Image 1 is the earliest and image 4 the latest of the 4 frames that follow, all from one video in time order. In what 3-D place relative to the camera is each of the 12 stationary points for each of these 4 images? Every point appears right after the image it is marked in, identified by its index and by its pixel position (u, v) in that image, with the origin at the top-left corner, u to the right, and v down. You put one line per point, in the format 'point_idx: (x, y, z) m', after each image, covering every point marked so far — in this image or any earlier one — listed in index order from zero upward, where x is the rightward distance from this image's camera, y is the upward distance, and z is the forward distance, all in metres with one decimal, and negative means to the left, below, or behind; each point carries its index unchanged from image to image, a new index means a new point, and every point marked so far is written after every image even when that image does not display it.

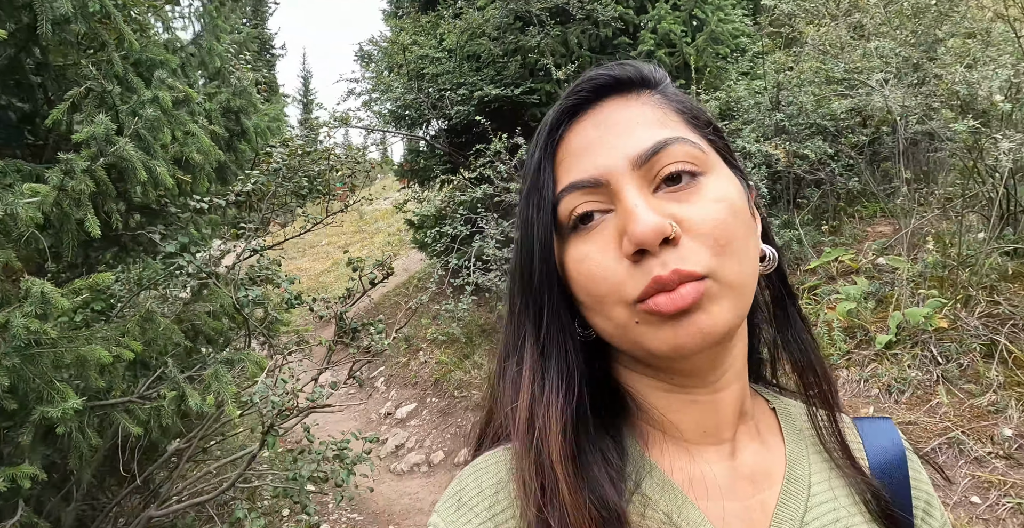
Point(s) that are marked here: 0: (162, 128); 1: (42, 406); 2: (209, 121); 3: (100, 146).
0: (-1.4, +0.5, +2.4) m
1: (-1.5, -0.4, +2.1) m
2: (-1.6, +0.8, +3.2) m
3: (-1.5, +0.4, +2.3) m
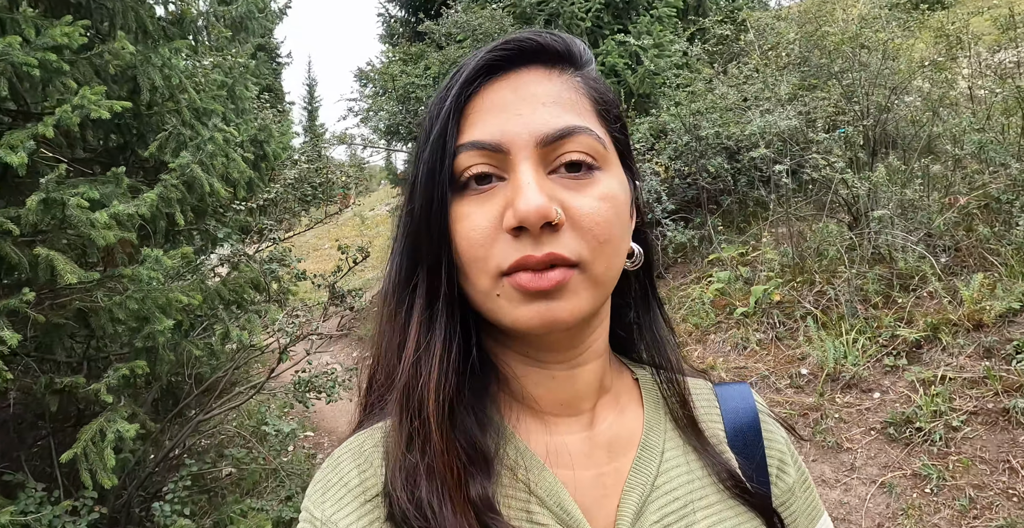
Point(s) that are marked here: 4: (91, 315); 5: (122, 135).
0: (-1.8, +0.6, +3.7) m
1: (-1.9, -0.3, +3.3) m
2: (-1.9, +0.9, +4.4) m
3: (-1.9, +0.5, +3.5) m
4: (-2.1, -0.2, +3.1) m
5: (-2.3, +0.8, +3.7) m
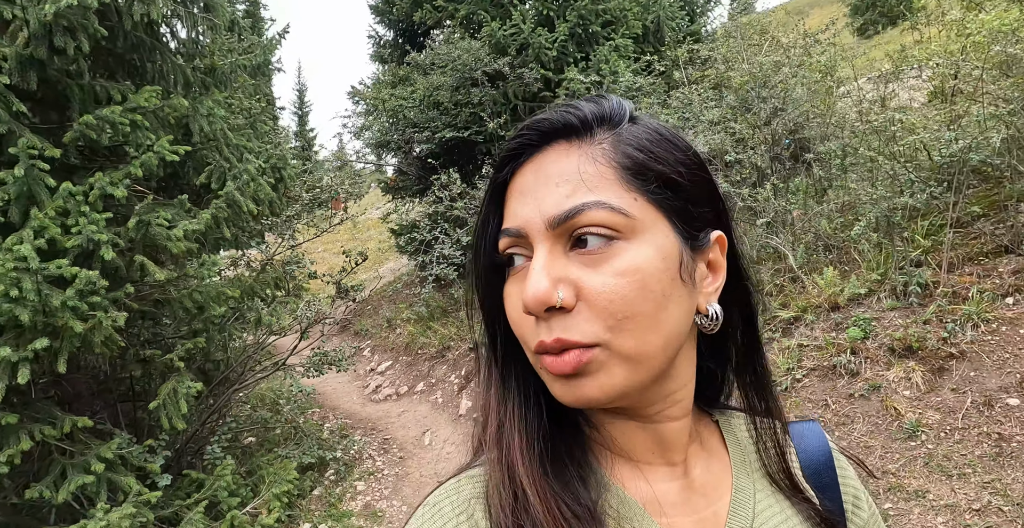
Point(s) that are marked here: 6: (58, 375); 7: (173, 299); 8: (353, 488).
0: (-2.1, +0.6, +4.7) m
1: (-2.2, -0.3, +4.4) m
2: (-2.2, +0.8, +5.5) m
3: (-2.2, +0.5, +4.6) m
4: (-2.4, -0.3, +4.2) m
5: (-2.6, +0.7, +4.8) m
6: (-3.0, -0.7, +4.0) m
7: (-2.4, -0.2, +4.2) m
8: (-1.4, -2.0, +5.3) m
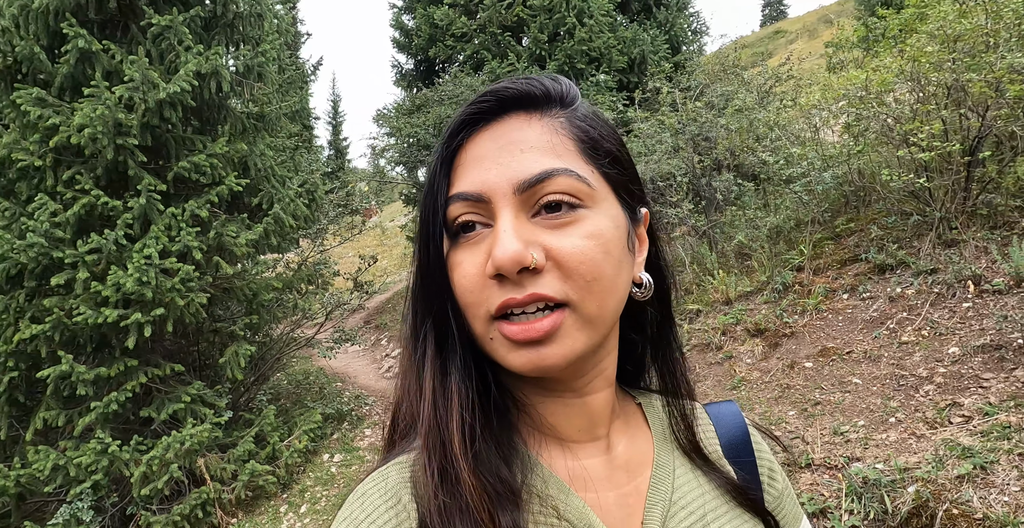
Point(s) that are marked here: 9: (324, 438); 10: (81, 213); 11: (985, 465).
0: (-2.4, +0.6, +6.5) m
1: (-2.6, -0.3, +6.1) m
2: (-2.5, +0.8, +7.2) m
3: (-2.5, +0.5, +6.3) m
4: (-2.8, -0.2, +5.9) m
5: (-2.9, +0.8, +6.5) m
6: (-3.3, -0.7, +5.8) m
7: (-2.7, -0.2, +6.0) m
8: (-1.7, -2.0, +7.0) m
9: (-2.1, -2.0, +6.8) m
10: (-3.8, +0.4, +5.3) m
11: (+2.3, -1.0, +3.0) m
